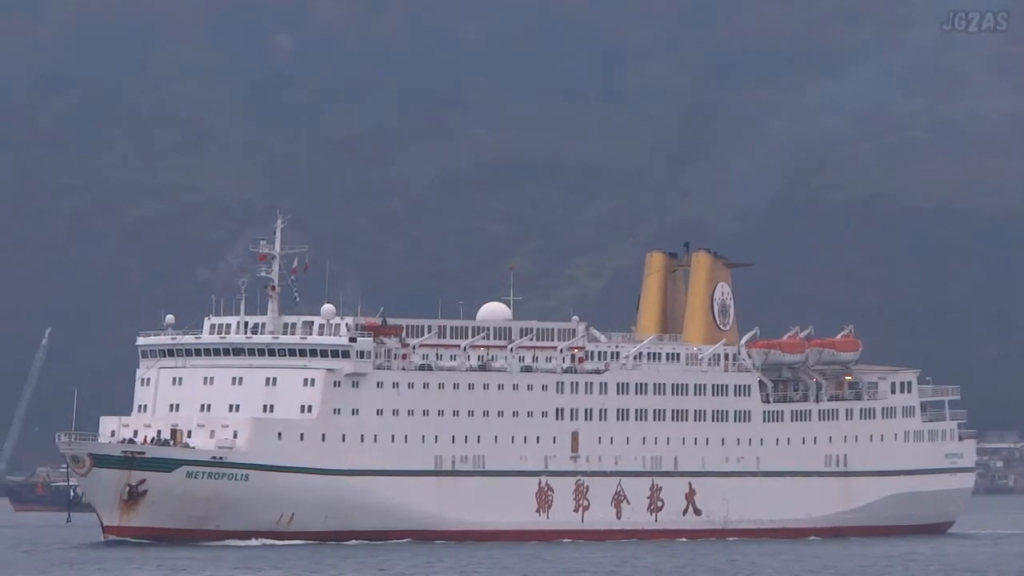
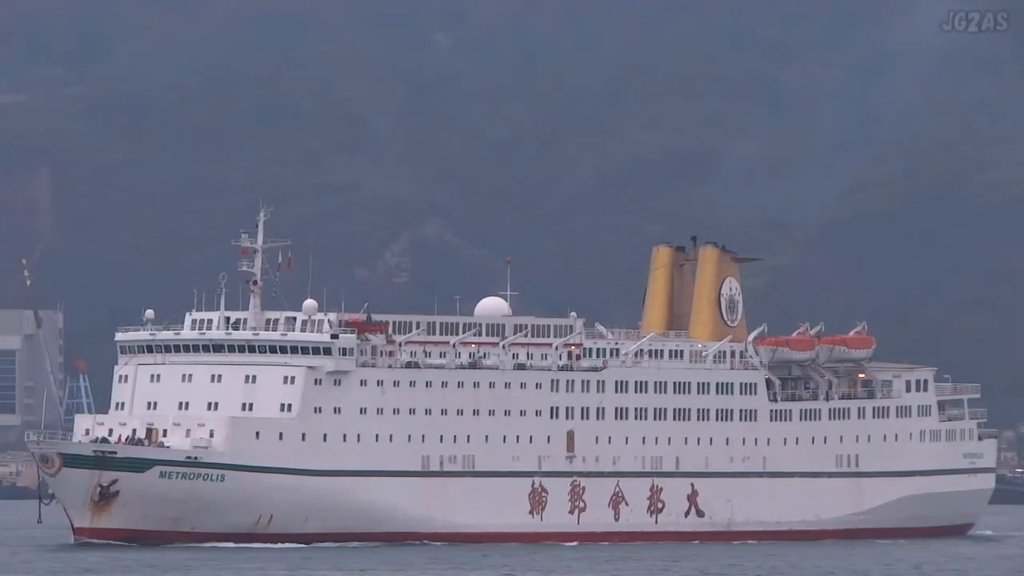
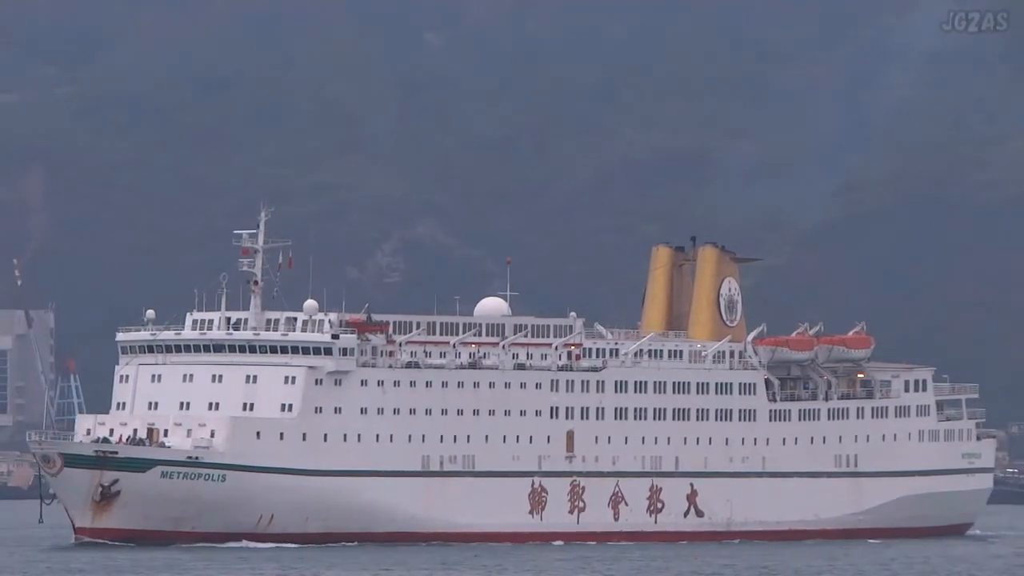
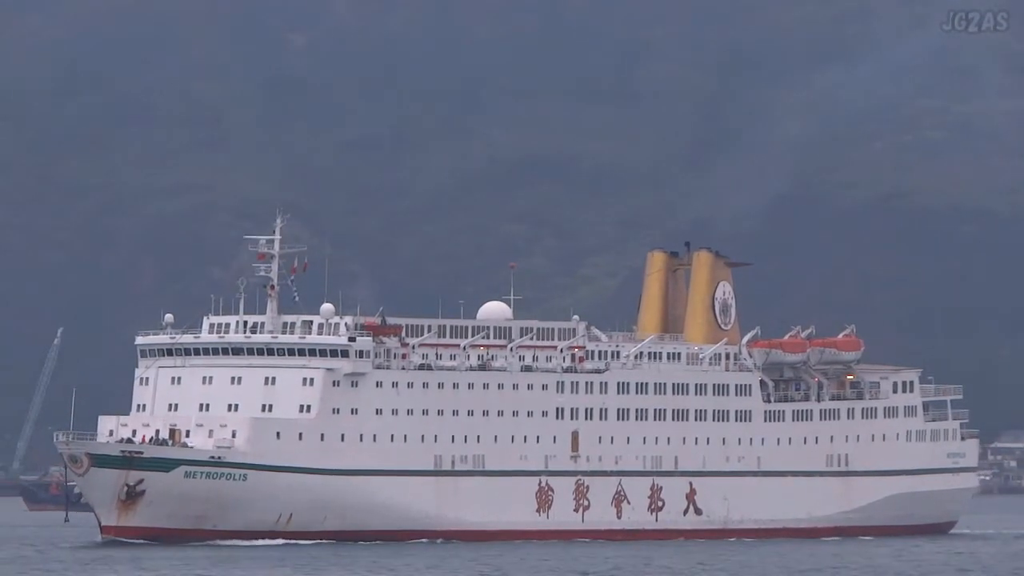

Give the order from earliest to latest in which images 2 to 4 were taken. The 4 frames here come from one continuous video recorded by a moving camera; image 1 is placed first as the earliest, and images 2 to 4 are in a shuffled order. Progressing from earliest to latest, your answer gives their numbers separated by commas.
4, 3, 2
